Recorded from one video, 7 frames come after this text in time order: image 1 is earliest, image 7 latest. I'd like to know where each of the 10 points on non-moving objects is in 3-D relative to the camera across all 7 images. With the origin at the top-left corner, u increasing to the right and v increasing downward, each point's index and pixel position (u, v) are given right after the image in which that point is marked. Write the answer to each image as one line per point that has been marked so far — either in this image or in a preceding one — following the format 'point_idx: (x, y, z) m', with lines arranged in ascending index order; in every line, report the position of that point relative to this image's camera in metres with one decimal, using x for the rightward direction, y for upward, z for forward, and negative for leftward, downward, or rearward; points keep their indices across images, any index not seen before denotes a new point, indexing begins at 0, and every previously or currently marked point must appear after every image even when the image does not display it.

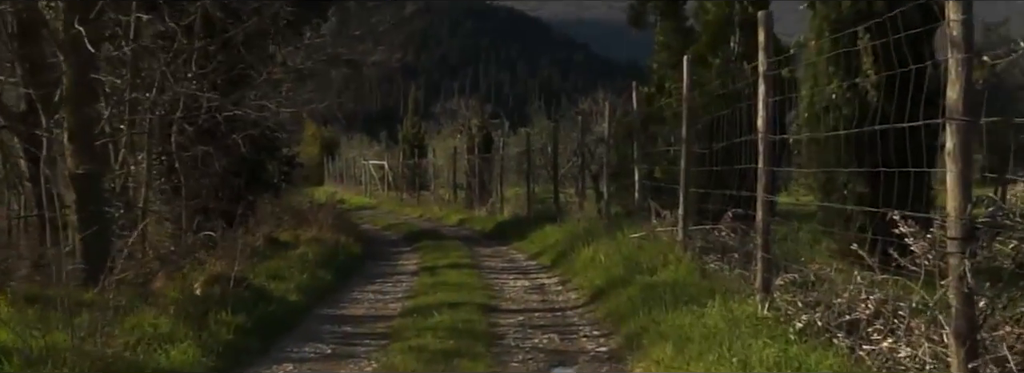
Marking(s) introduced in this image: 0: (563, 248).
0: (+0.8, -0.9, +14.7) m
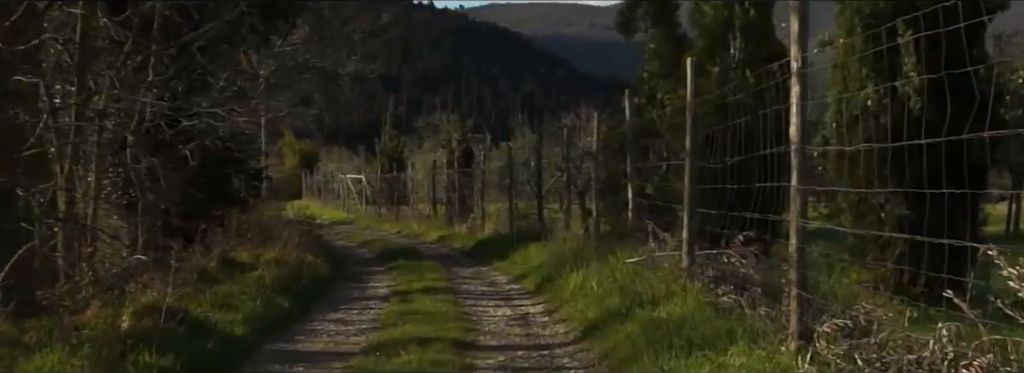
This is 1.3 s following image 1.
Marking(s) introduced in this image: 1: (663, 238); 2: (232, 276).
0: (+0.5, -1.1, +13.4) m
1: (+1.6, -0.6, +10.8) m
2: (-3.4, -1.1, +12.4) m
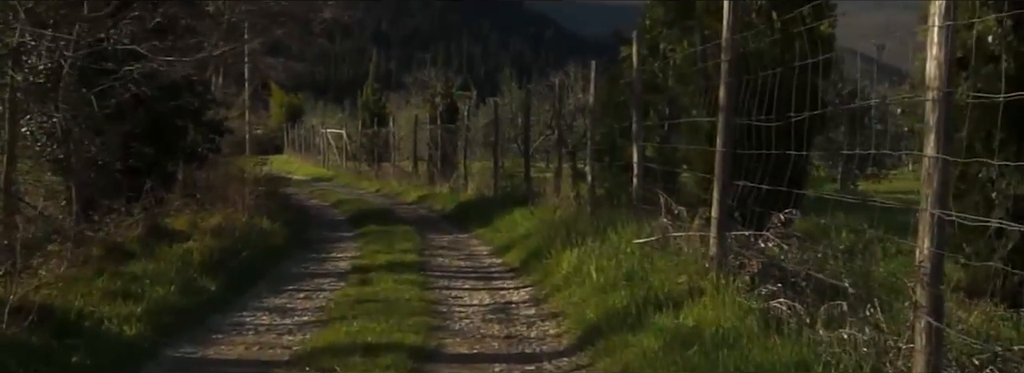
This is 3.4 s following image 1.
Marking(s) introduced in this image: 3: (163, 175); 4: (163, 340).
0: (+0.3, -0.7, +11.4) m
1: (+1.5, -0.2, +8.8) m
2: (-3.6, -0.6, +10.3) m
3: (-5.0, +0.2, +14.9) m
4: (-2.4, -1.1, +7.1) m
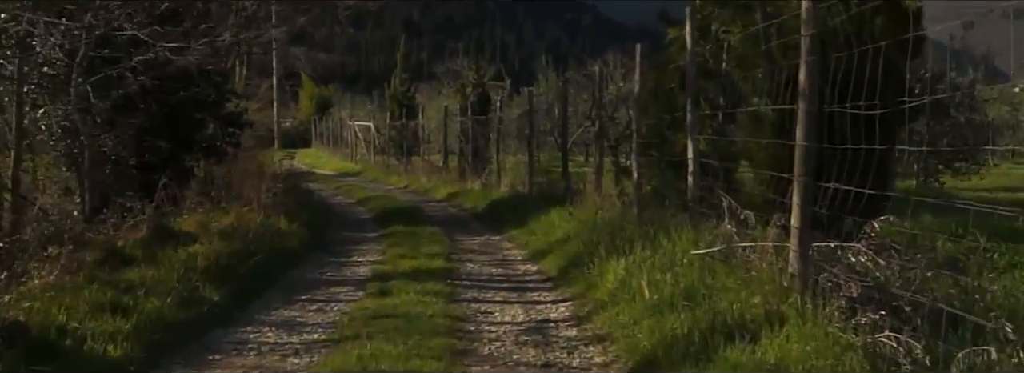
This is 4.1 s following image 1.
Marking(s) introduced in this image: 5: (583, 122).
0: (+0.7, -0.7, +10.3) m
1: (+1.7, -0.2, +7.7) m
2: (-3.3, -0.6, +9.4) m
3: (-4.5, +0.2, +14.1) m
4: (-2.2, -1.1, +6.2) m
5: (+1.3, +1.2, +19.2) m
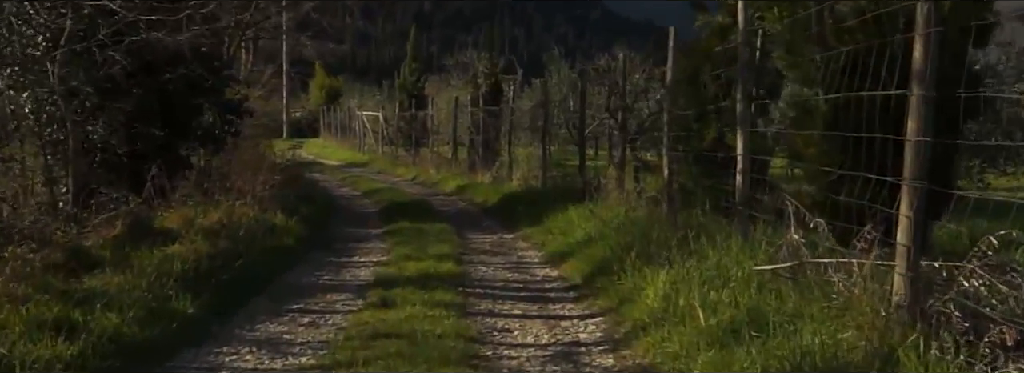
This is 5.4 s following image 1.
0: (+0.8, -0.6, +9.2) m
1: (+1.9, -0.3, +6.5) m
2: (-3.1, -0.5, +8.3) m
3: (-4.3, +0.4, +12.9) m
4: (-2.0, -1.0, +5.1) m
5: (+1.6, +1.3, +18.0) m
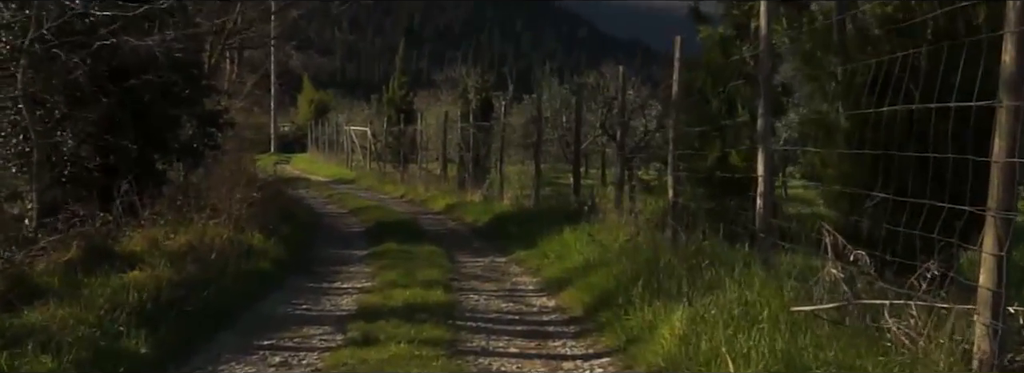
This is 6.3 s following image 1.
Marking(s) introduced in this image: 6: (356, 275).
0: (+0.8, -0.8, +8.4) m
1: (+1.9, -0.4, +5.8) m
2: (-3.1, -0.7, +7.4) m
3: (-4.4, +0.1, +12.1) m
4: (-2.0, -1.2, +4.3) m
5: (+1.4, +1.0, +17.3) m
6: (-1.7, -1.0, +10.9) m
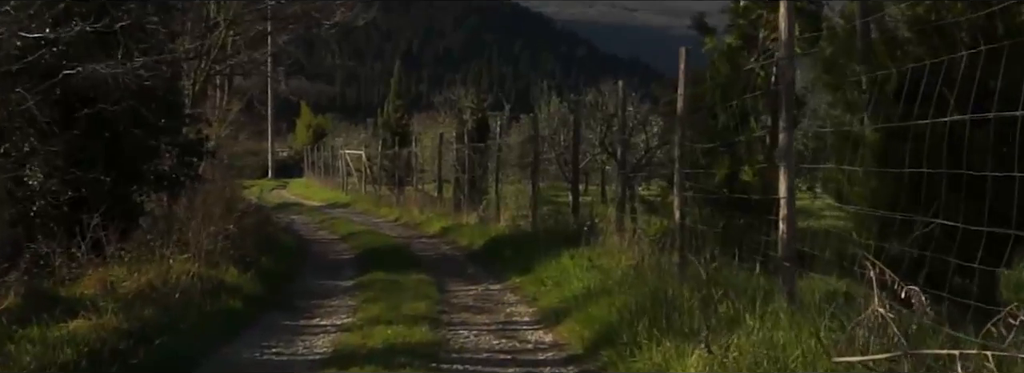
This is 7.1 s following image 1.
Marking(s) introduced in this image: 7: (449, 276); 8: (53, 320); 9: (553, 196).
0: (+0.7, -1.0, +7.6) m
1: (+1.8, -0.5, +5.0) m
2: (-3.2, -0.9, +6.6) m
3: (-4.5, -0.2, +11.3) m
4: (-2.1, -1.3, +3.4) m
5: (+1.3, +0.6, +16.5) m
6: (-1.7, -1.2, +10.0) m
7: (-0.8, -1.2, +13.3) m
8: (-3.2, -0.9, +7.3) m
9: (+0.7, -0.2, +17.8) m
